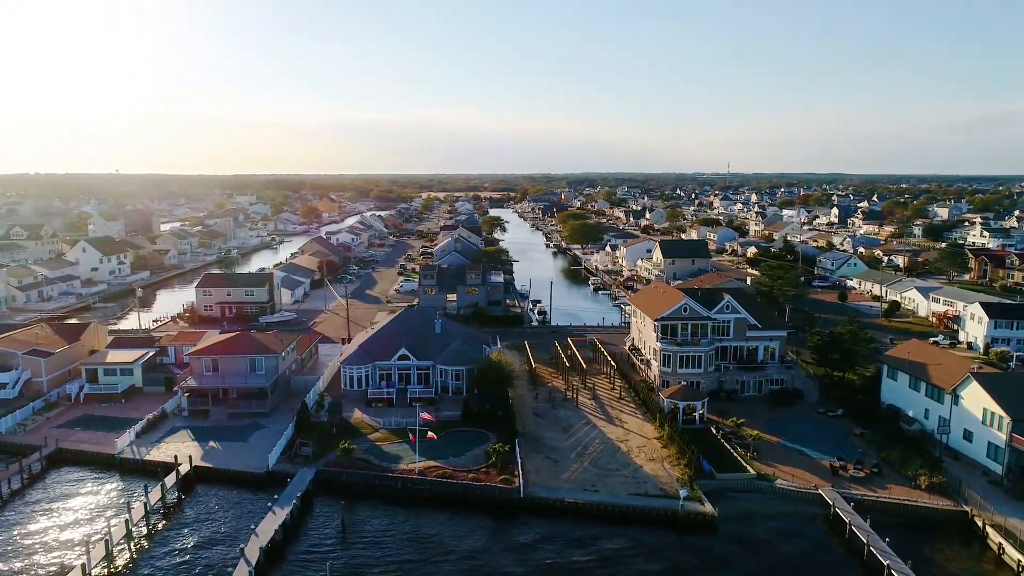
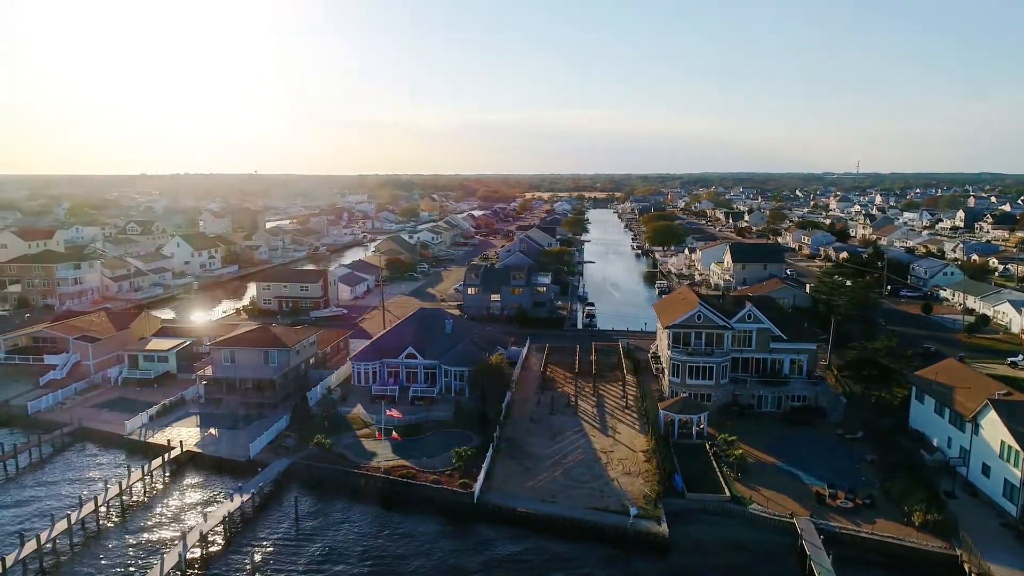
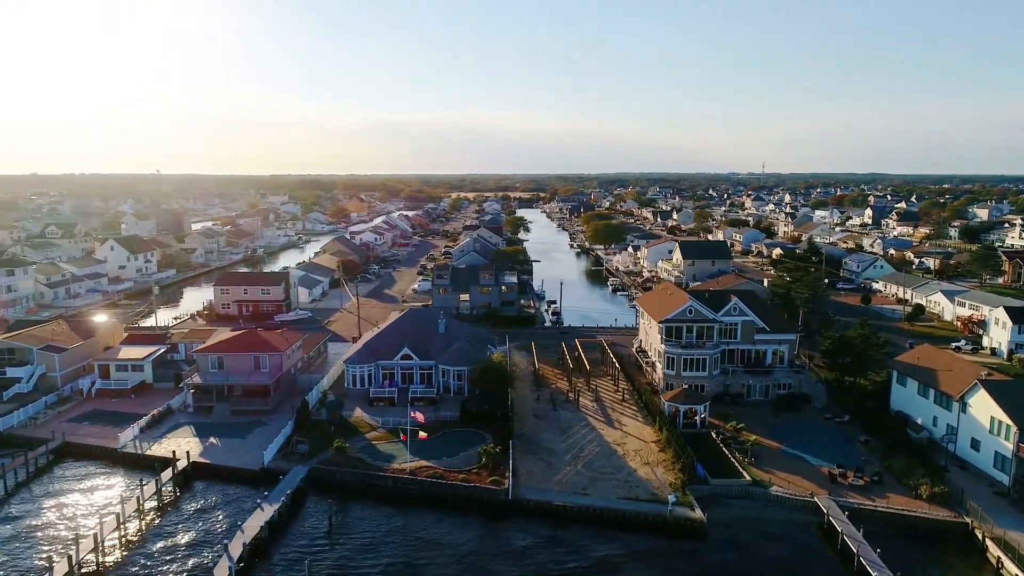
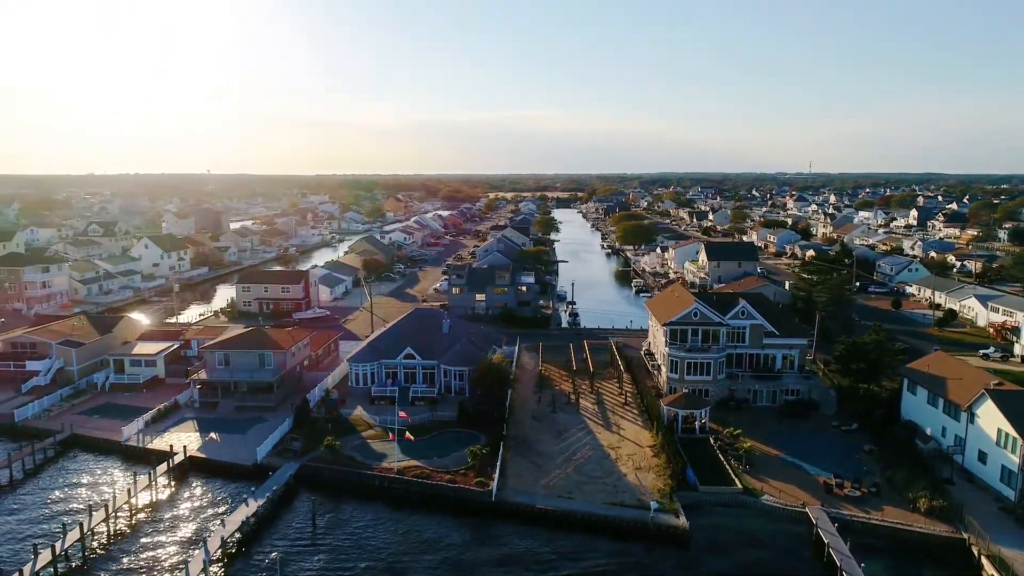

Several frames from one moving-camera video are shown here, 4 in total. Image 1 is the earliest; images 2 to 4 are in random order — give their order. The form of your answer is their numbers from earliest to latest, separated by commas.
3, 4, 2
